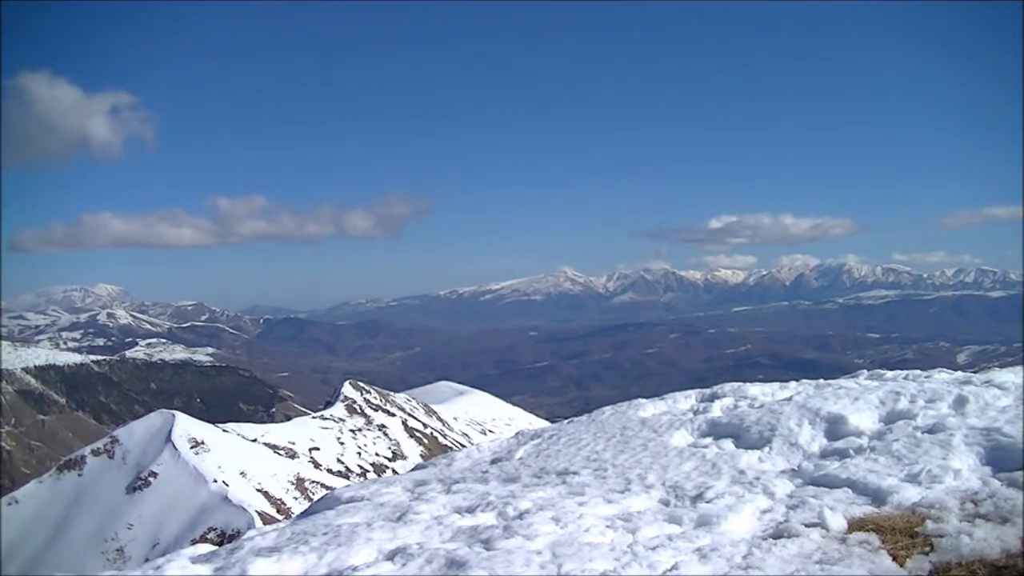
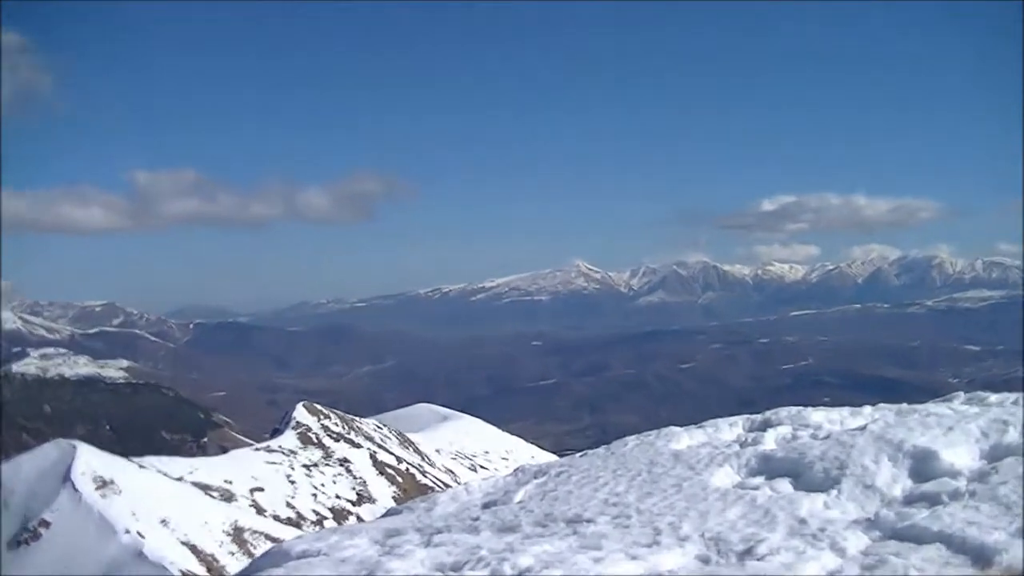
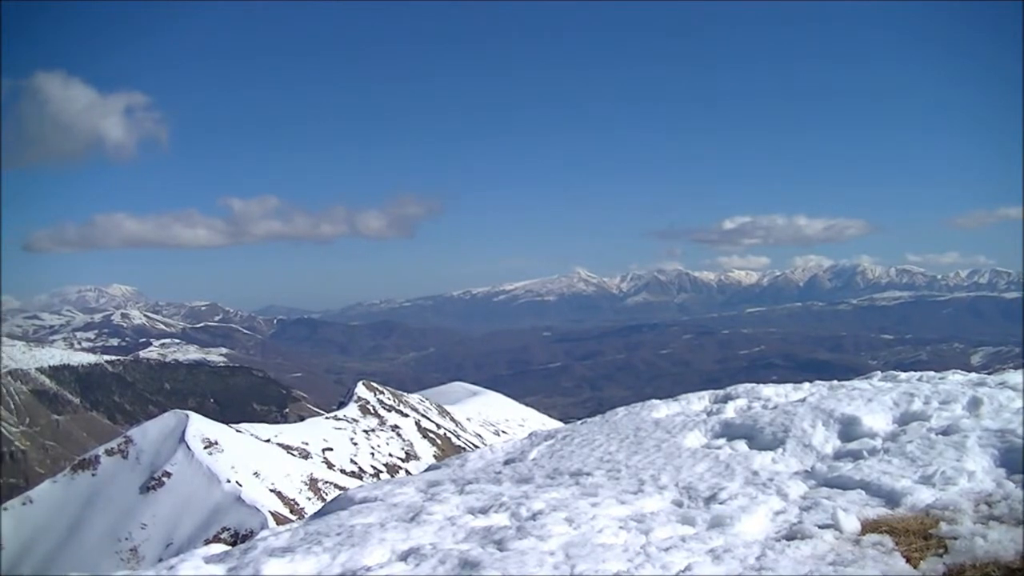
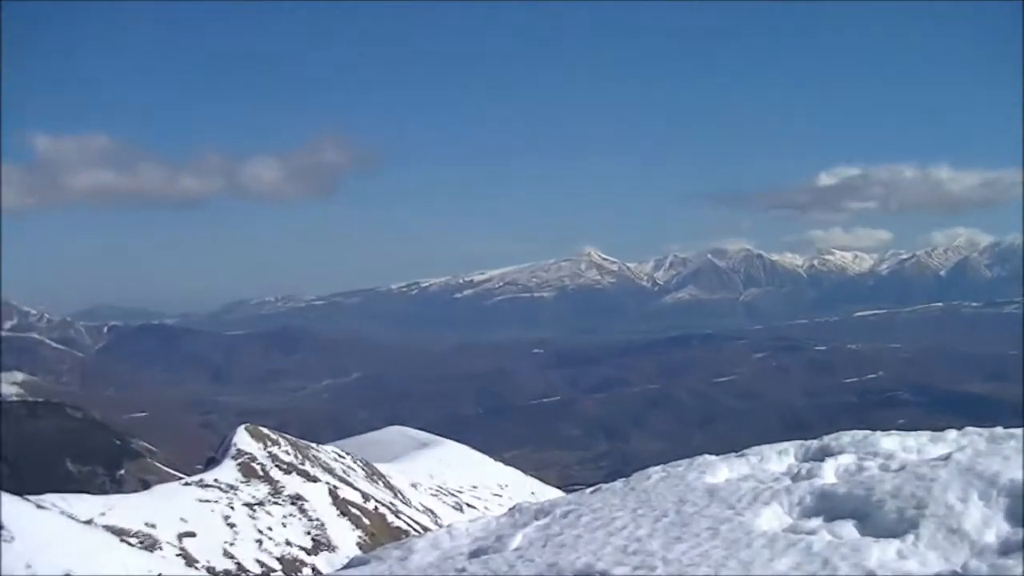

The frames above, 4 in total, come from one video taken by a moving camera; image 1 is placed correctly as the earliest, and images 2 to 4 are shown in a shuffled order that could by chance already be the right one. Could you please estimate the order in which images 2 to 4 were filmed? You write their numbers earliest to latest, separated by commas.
3, 2, 4
